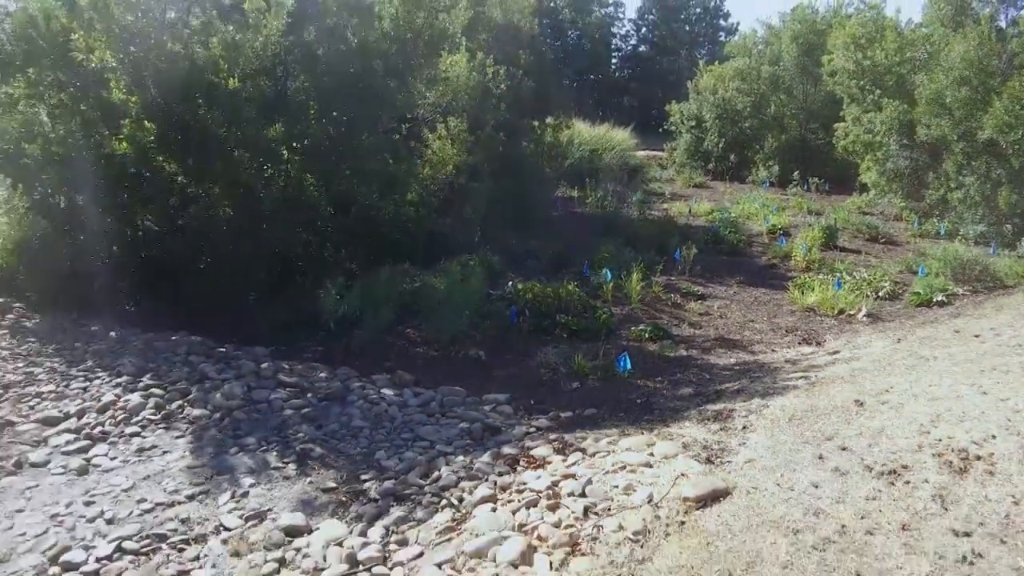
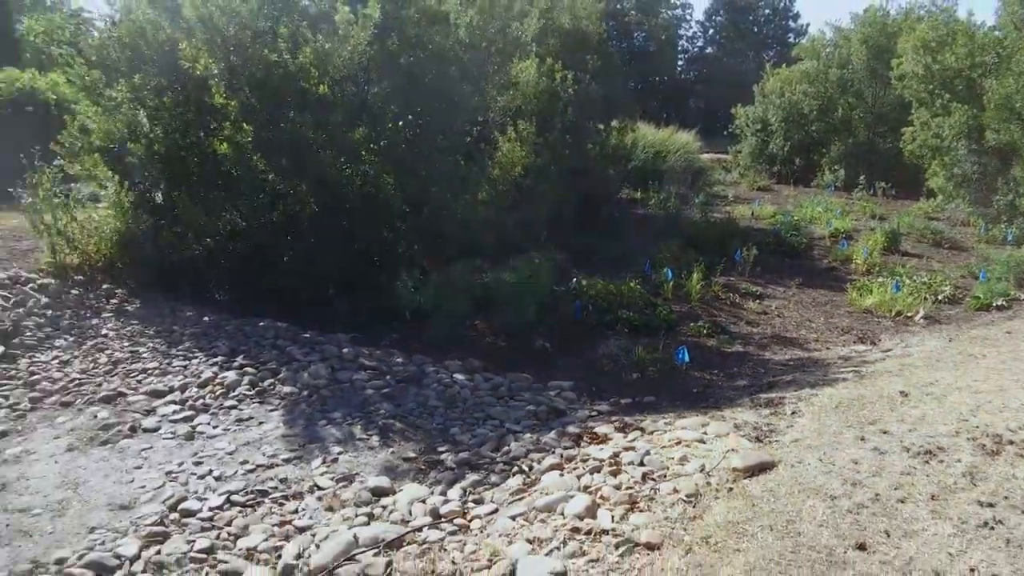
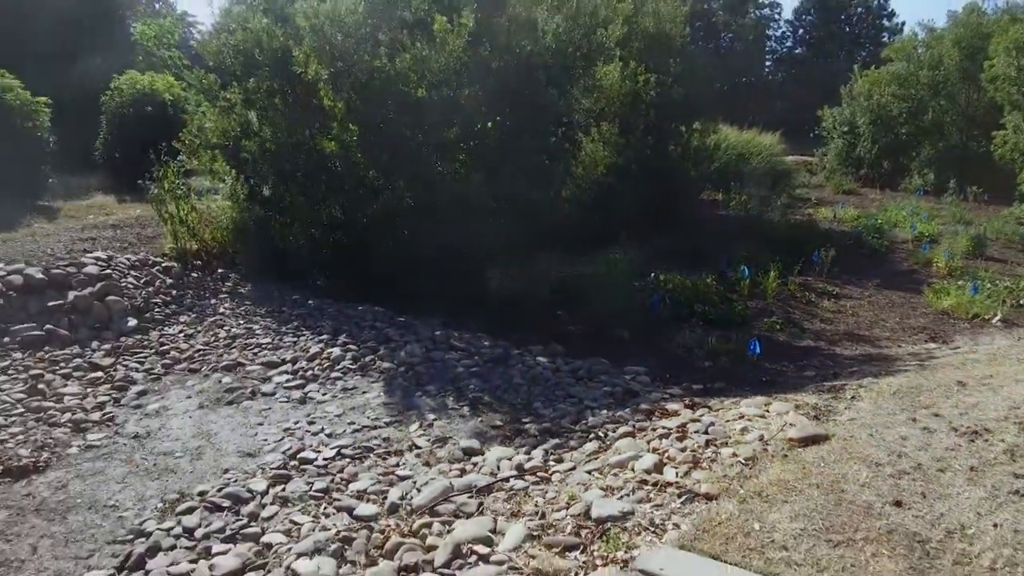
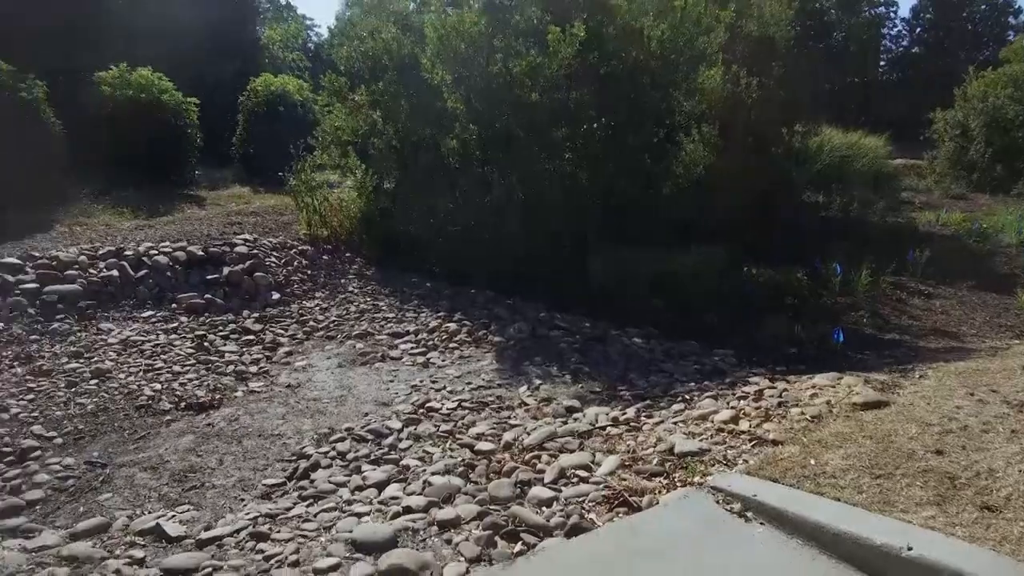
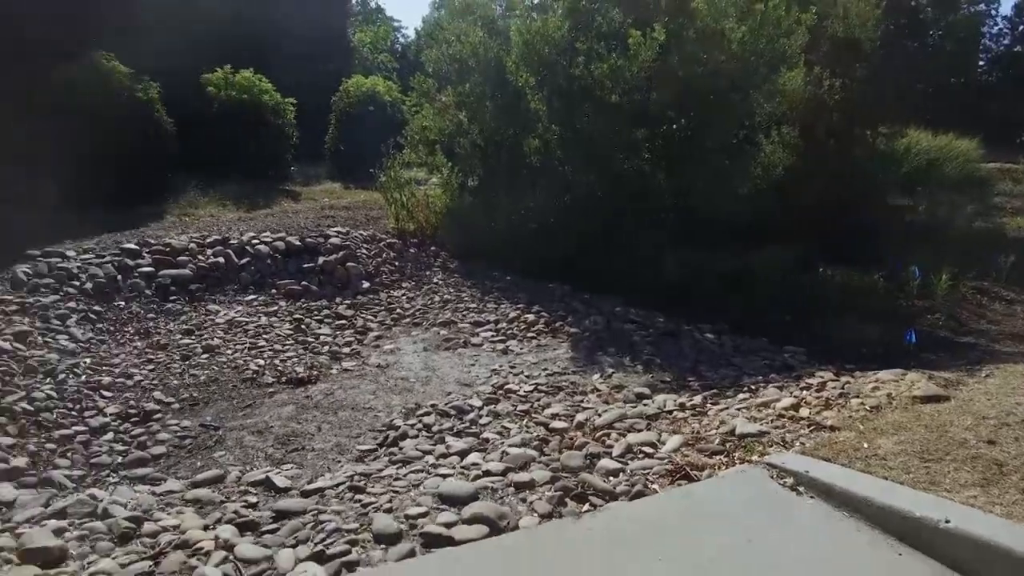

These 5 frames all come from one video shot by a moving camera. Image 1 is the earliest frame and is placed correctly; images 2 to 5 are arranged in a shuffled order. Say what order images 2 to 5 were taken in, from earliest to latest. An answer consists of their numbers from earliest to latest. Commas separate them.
2, 3, 4, 5
